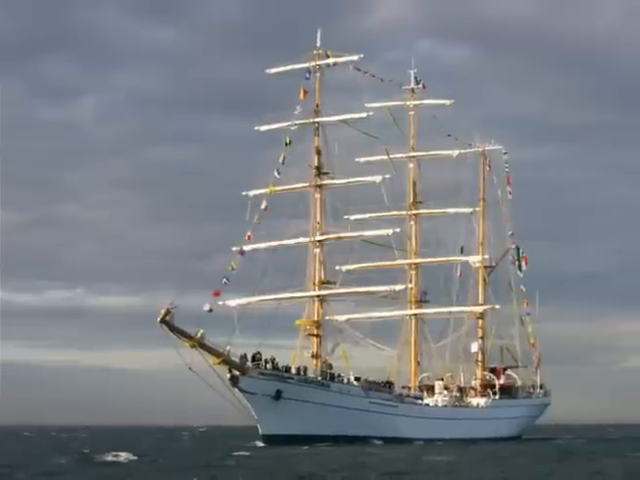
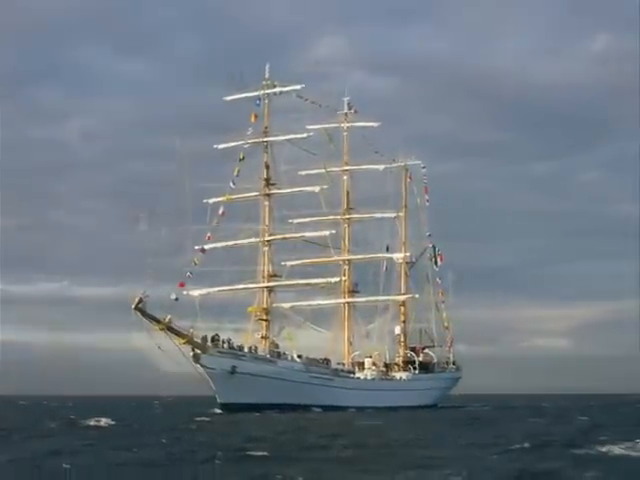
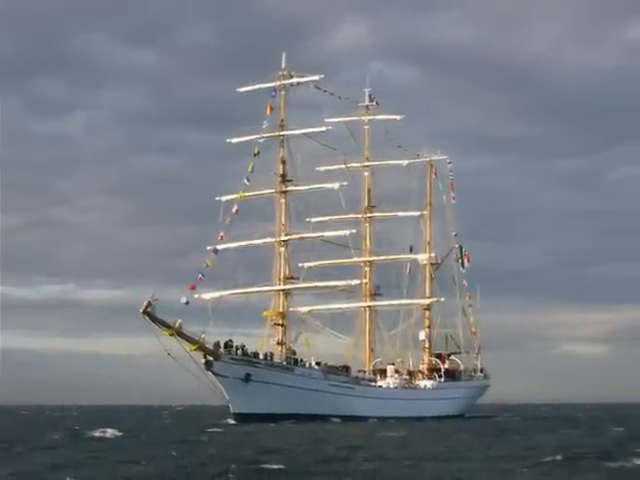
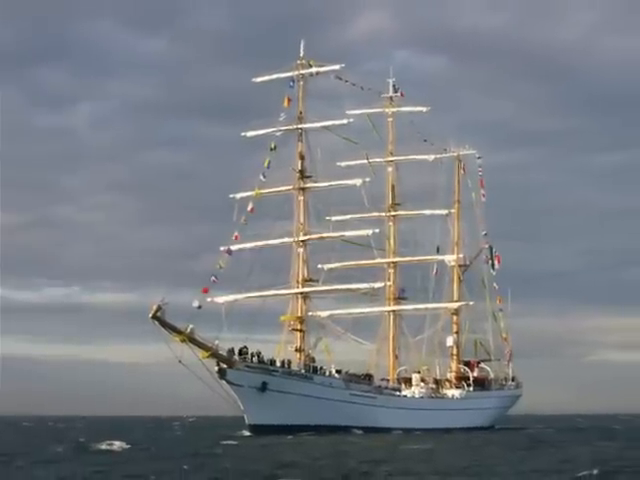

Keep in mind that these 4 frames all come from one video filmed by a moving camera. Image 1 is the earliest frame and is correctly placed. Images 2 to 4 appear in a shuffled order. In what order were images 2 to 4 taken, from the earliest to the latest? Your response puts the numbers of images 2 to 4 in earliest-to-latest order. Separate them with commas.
4, 3, 2
